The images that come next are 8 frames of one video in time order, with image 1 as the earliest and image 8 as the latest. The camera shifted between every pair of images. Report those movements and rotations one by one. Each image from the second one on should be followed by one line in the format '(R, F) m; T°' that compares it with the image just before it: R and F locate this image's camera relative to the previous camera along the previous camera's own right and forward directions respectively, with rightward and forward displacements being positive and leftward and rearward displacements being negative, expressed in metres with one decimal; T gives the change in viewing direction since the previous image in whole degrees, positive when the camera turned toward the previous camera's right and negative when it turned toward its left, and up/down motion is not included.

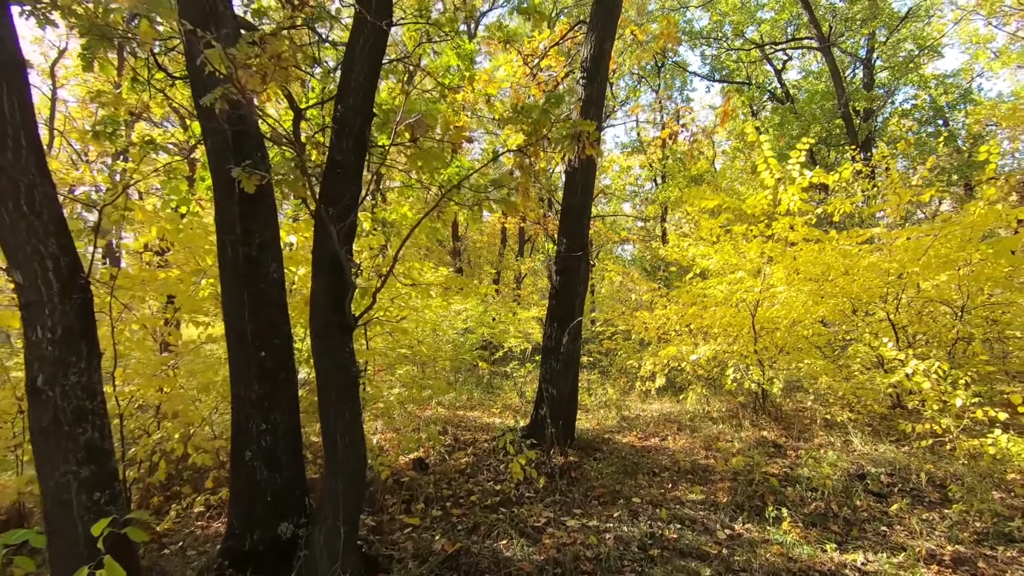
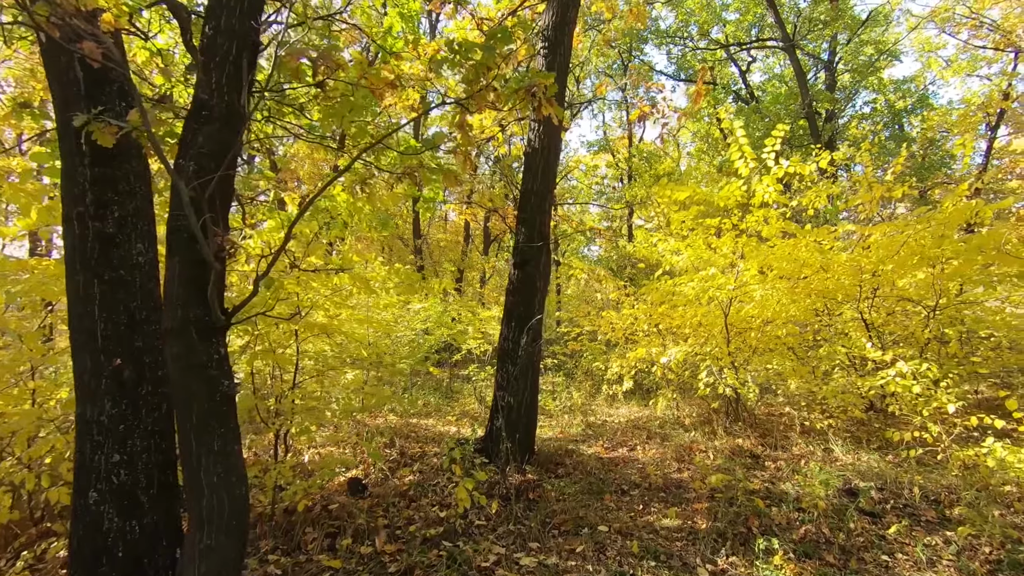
(+0.1, +0.6) m; +4°
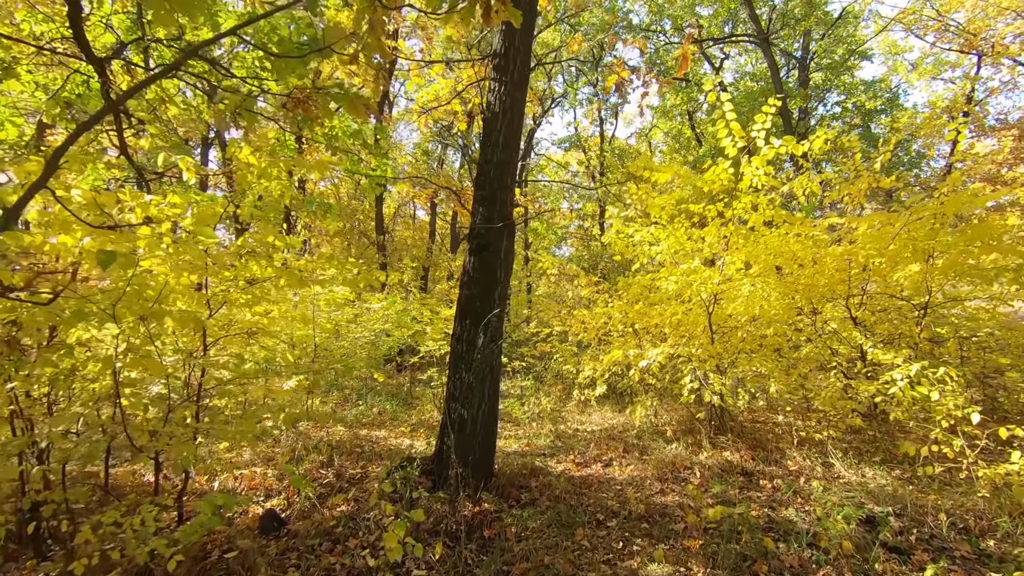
(+0.1, +0.7) m; +3°
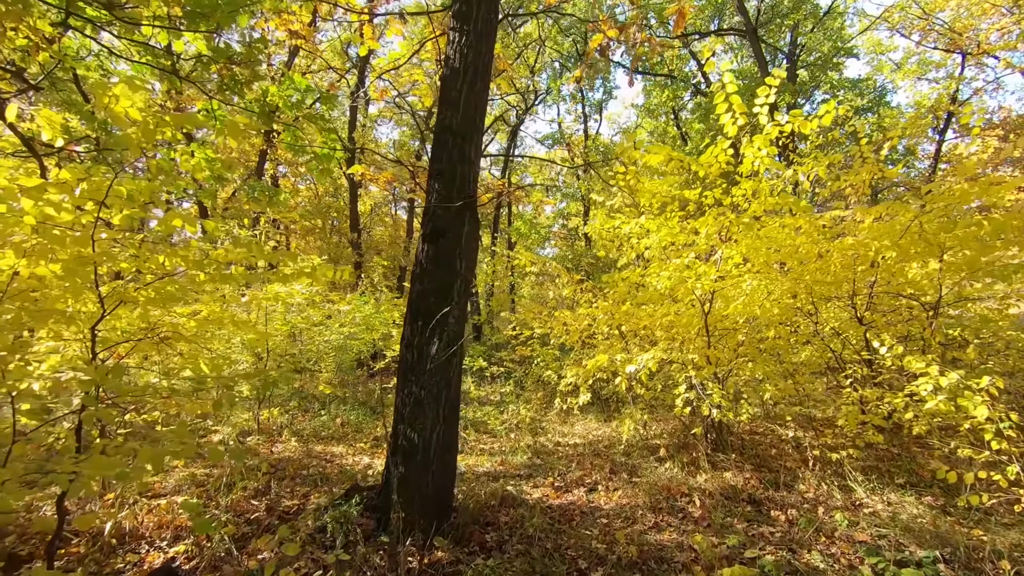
(+0.1, +0.7) m; +2°
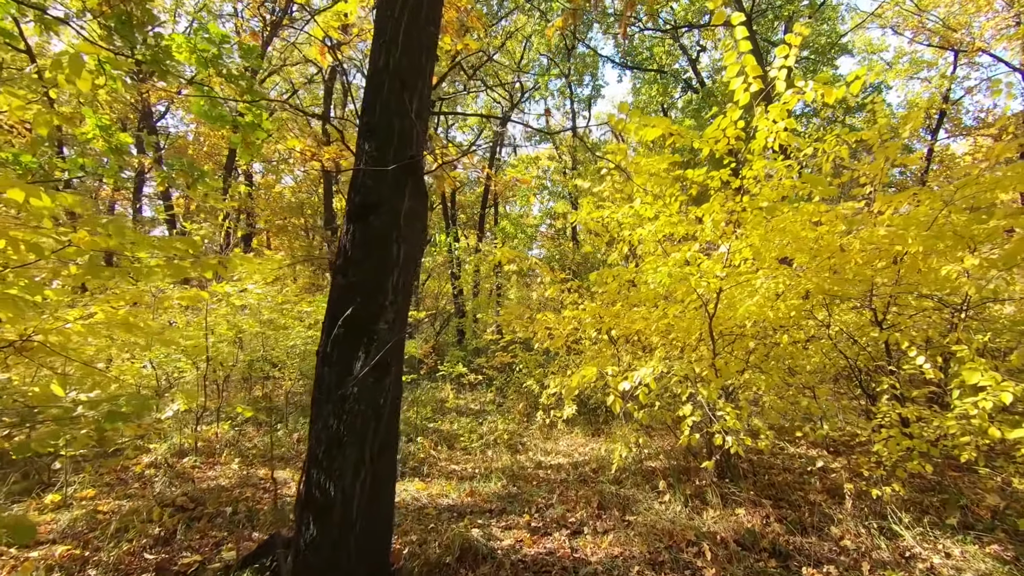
(+0.1, +0.8) m; +1°
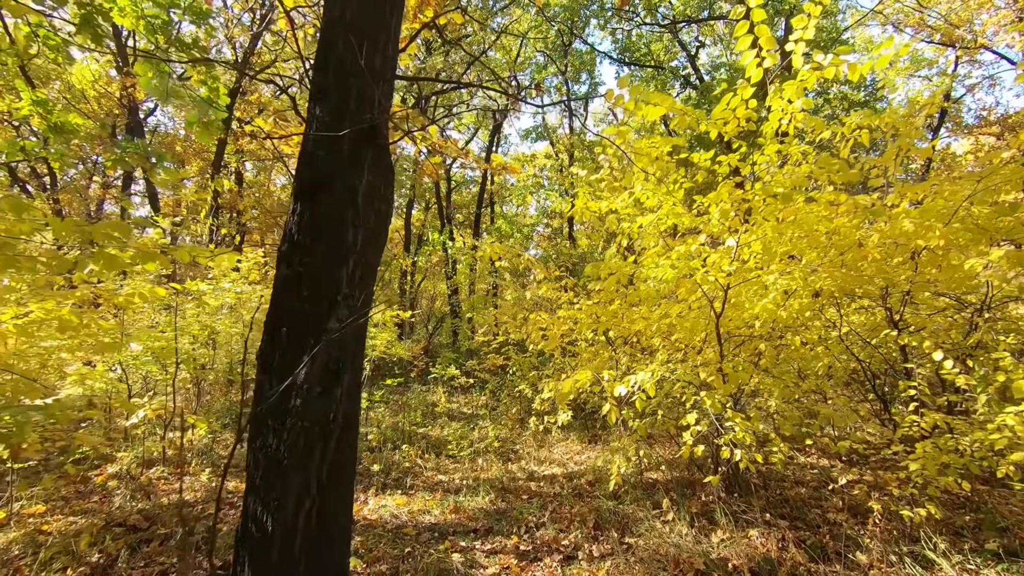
(+0.1, +0.4) m; 0°
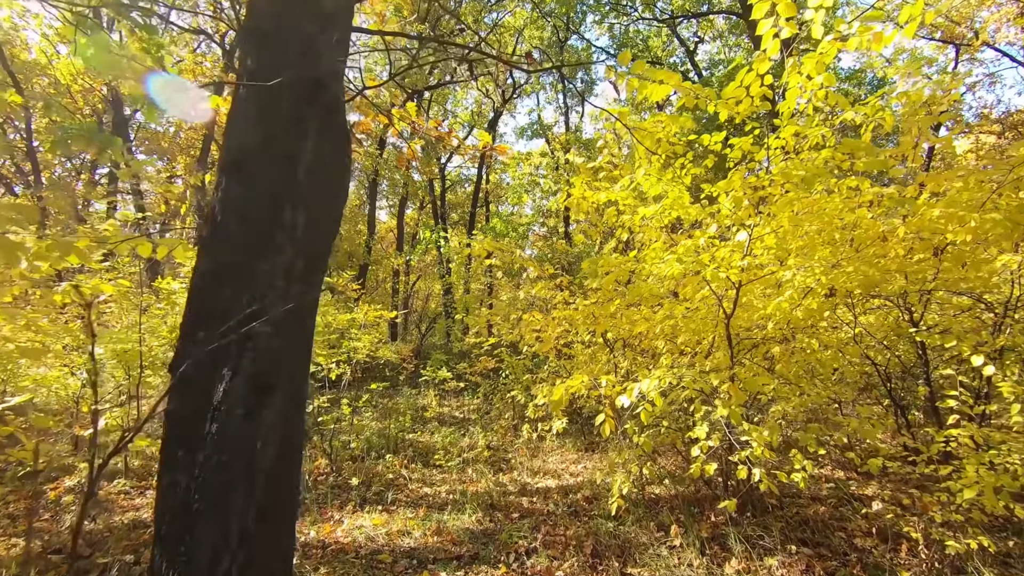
(0.0, +0.4) m; 0°
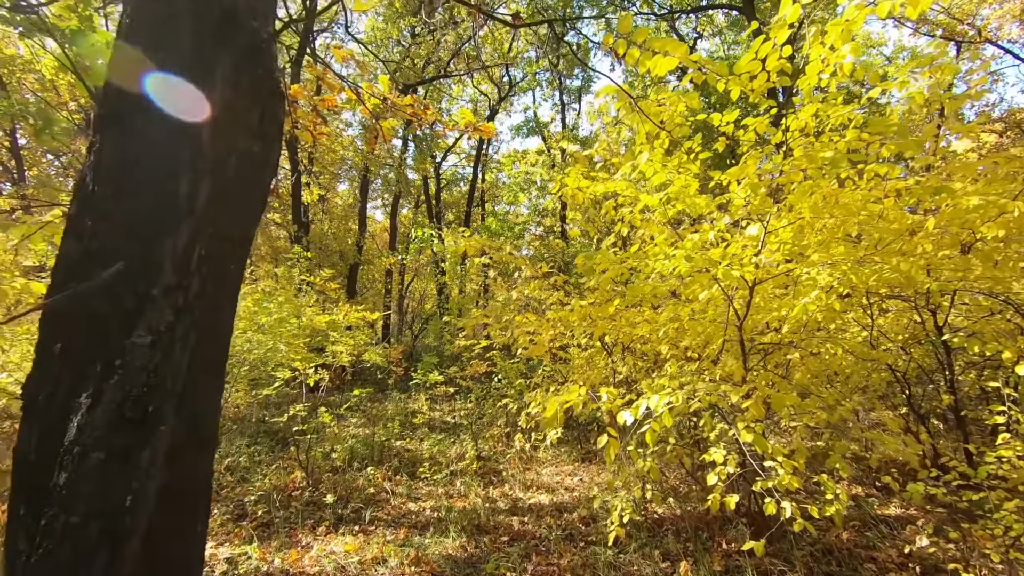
(+0.1, +0.4) m; 0°
